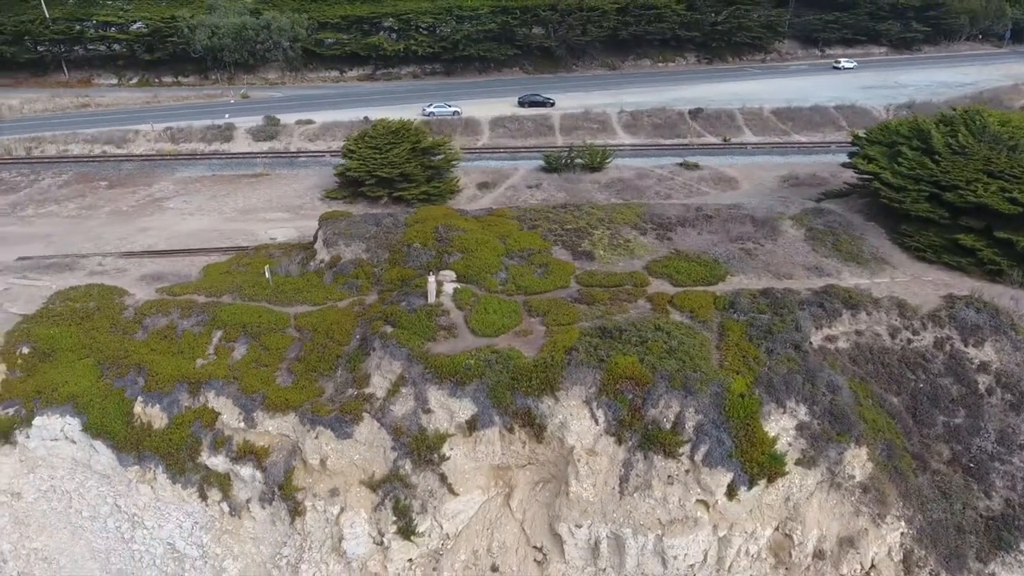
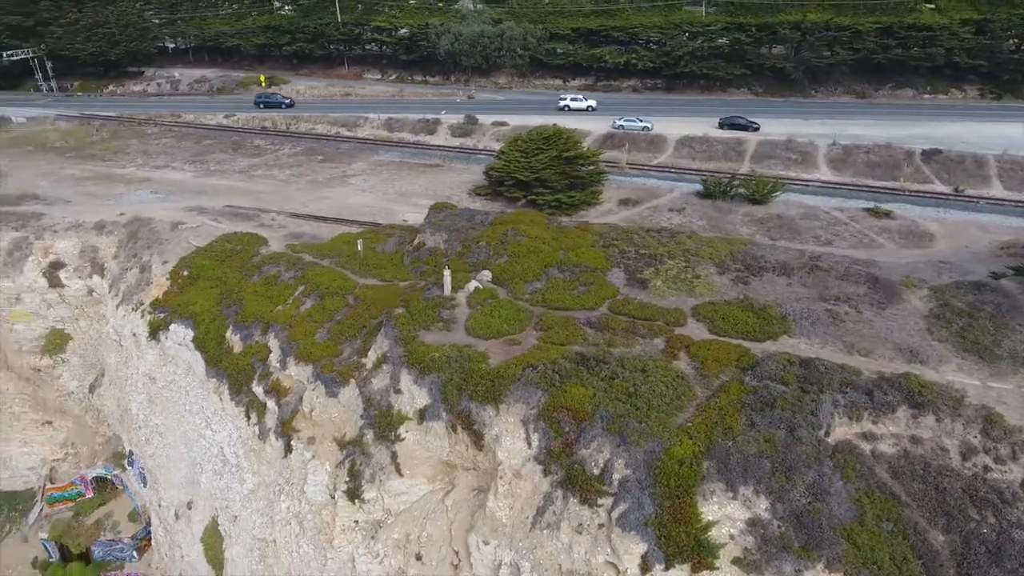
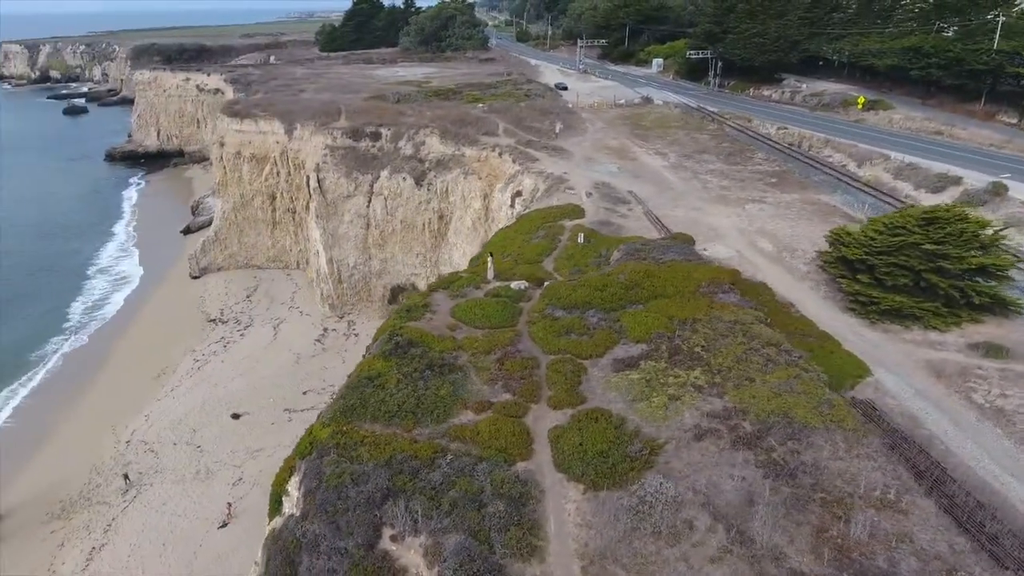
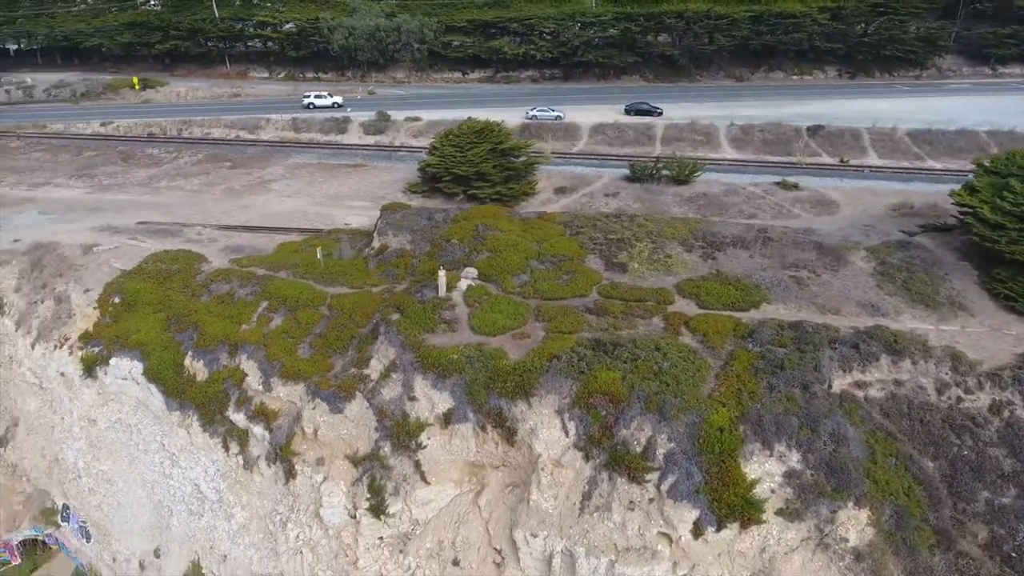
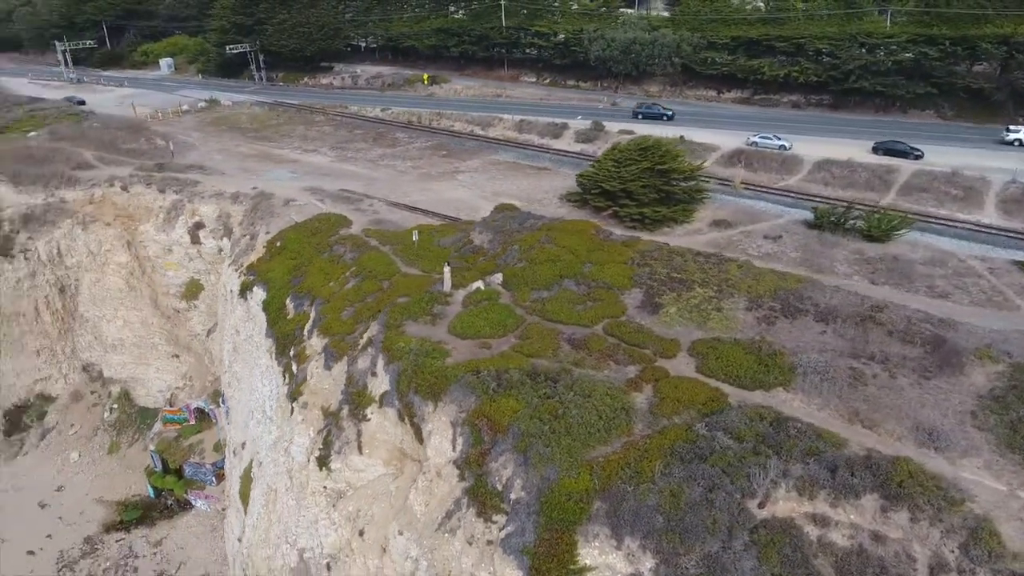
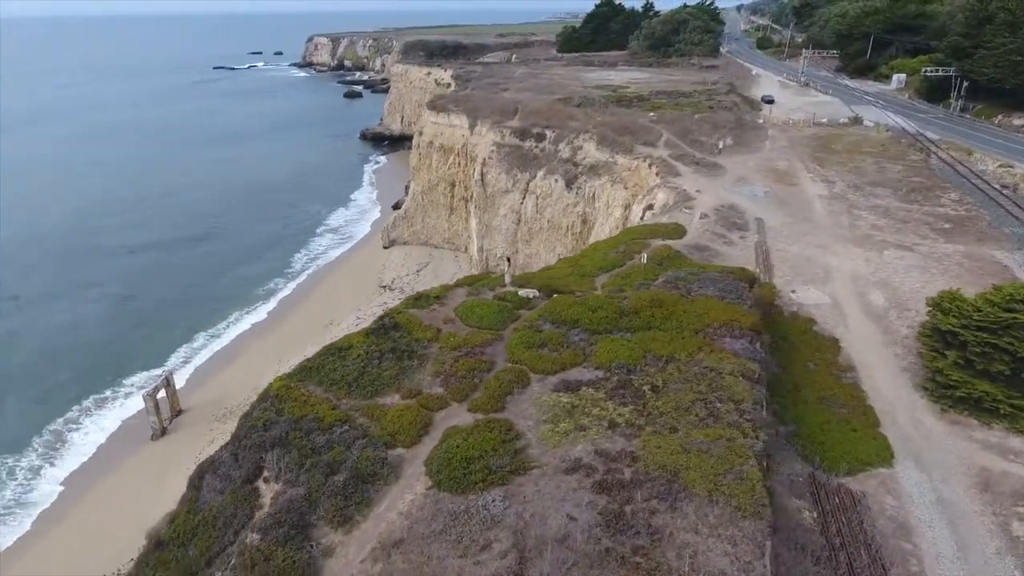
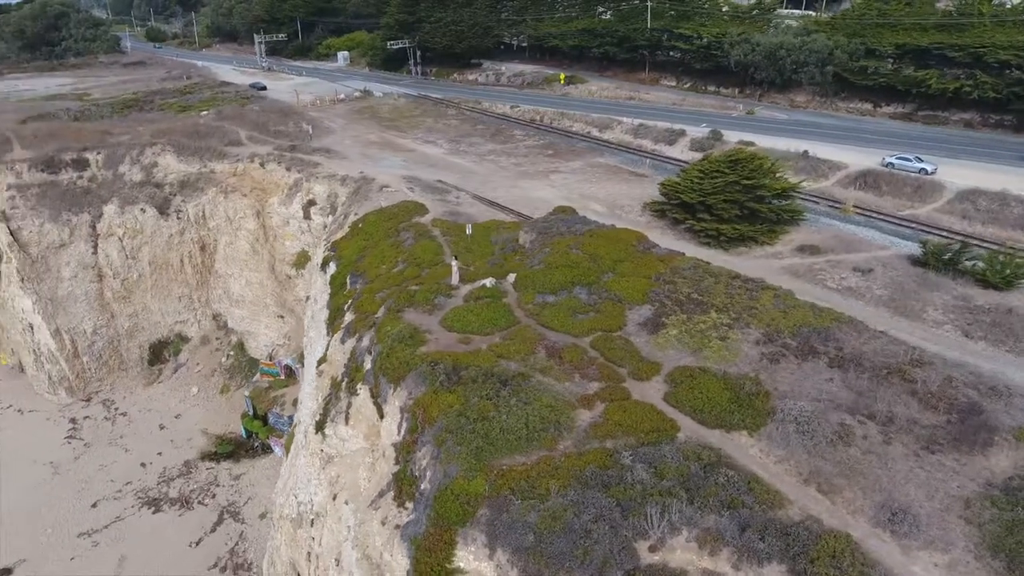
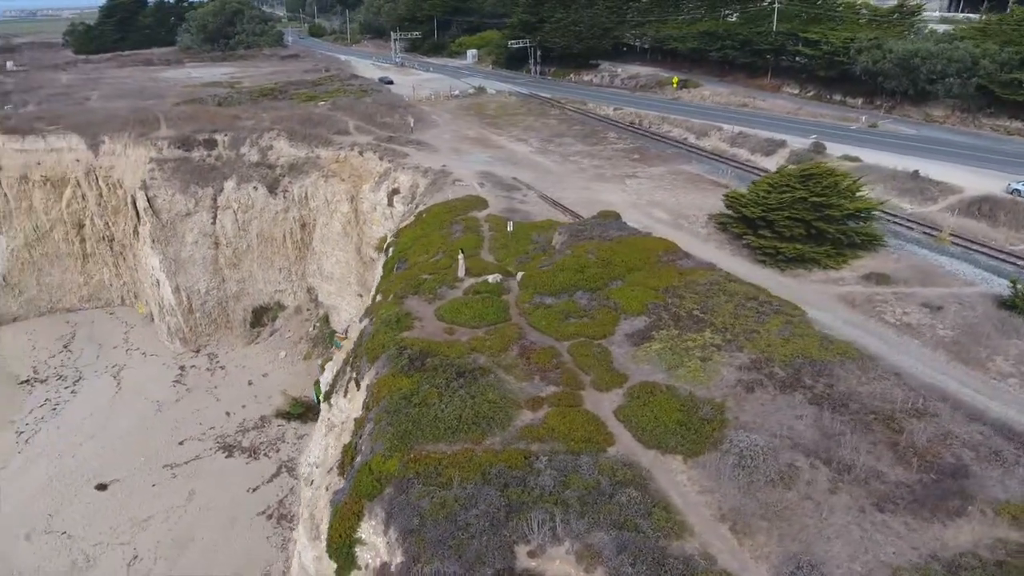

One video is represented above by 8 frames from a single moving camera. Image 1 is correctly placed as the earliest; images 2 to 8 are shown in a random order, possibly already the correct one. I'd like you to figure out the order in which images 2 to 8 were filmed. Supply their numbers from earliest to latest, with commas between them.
4, 2, 5, 7, 8, 3, 6
